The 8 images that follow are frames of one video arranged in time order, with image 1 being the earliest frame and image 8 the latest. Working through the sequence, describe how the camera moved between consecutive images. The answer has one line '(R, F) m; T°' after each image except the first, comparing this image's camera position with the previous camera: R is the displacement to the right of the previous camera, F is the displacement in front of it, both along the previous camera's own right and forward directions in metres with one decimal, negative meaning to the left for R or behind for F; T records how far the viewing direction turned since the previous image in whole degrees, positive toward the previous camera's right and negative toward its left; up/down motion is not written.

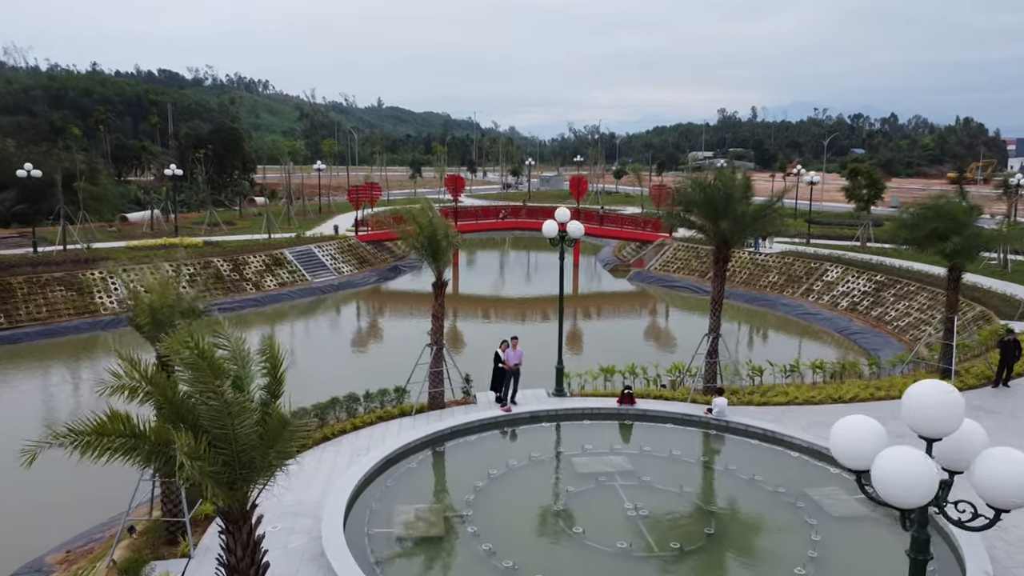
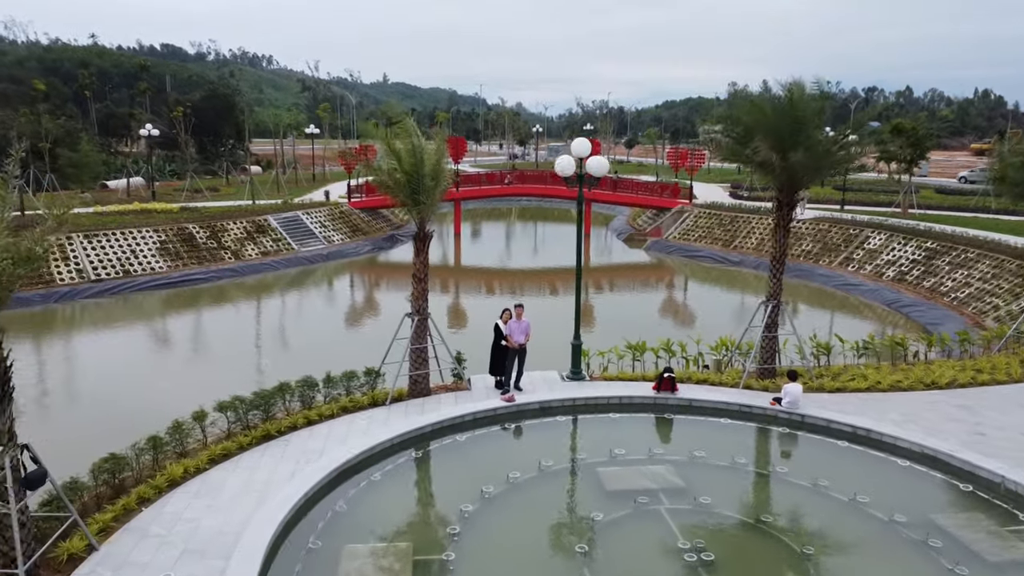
(0.0, +2.7) m; -1°
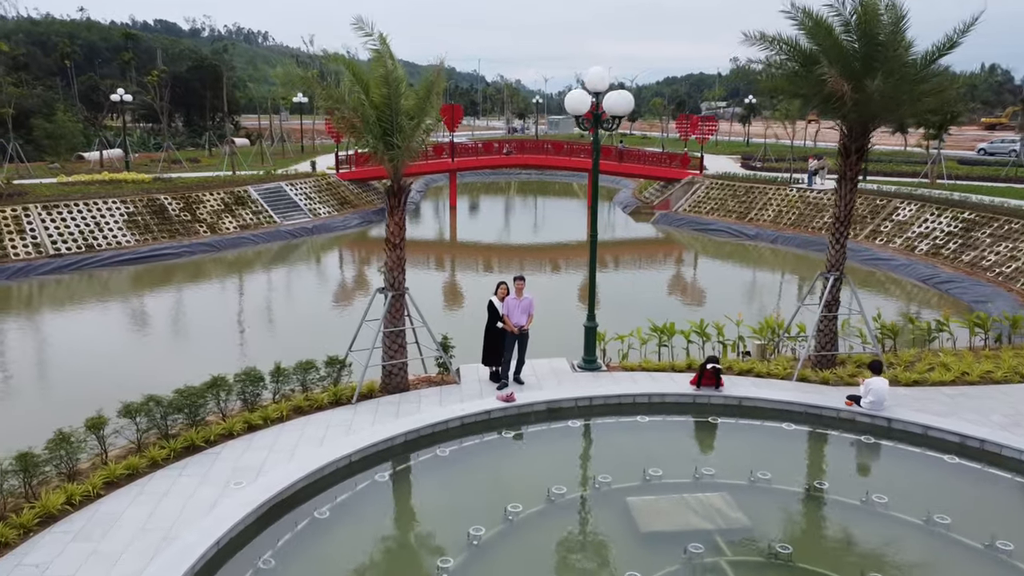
(0.0, +1.9) m; 0°
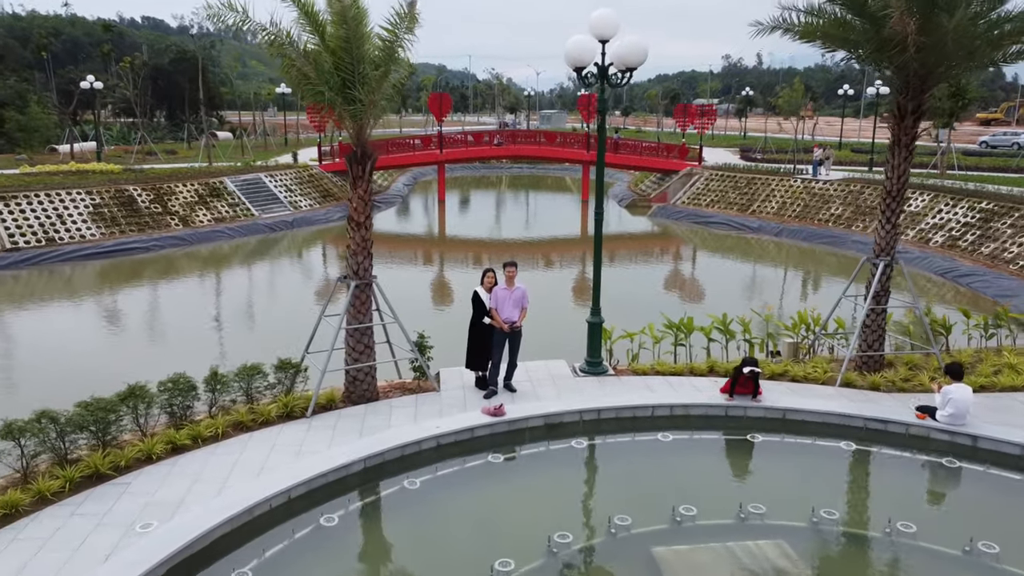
(0.0, +1.3) m; +1°
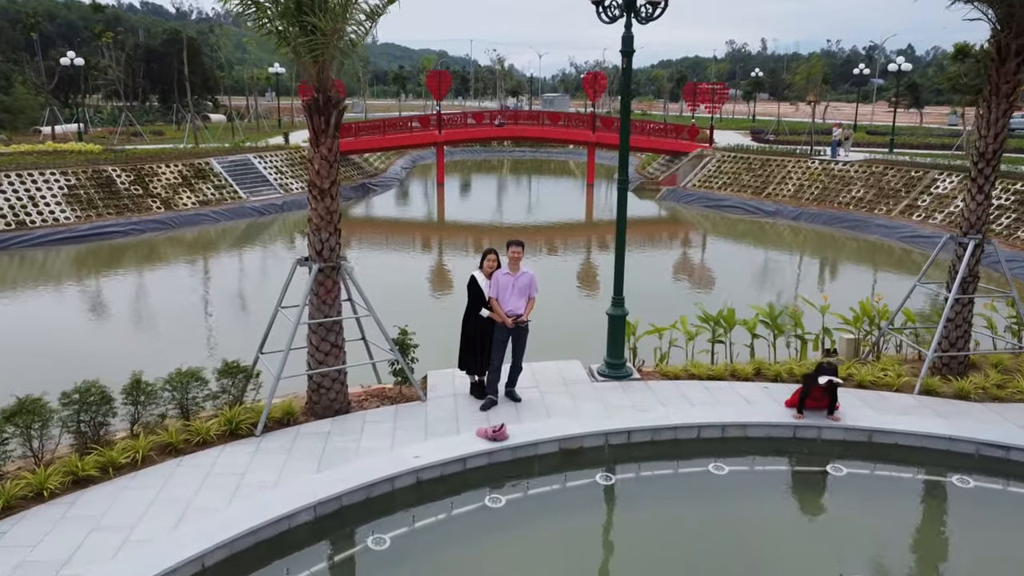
(0.0, +1.2) m; 0°
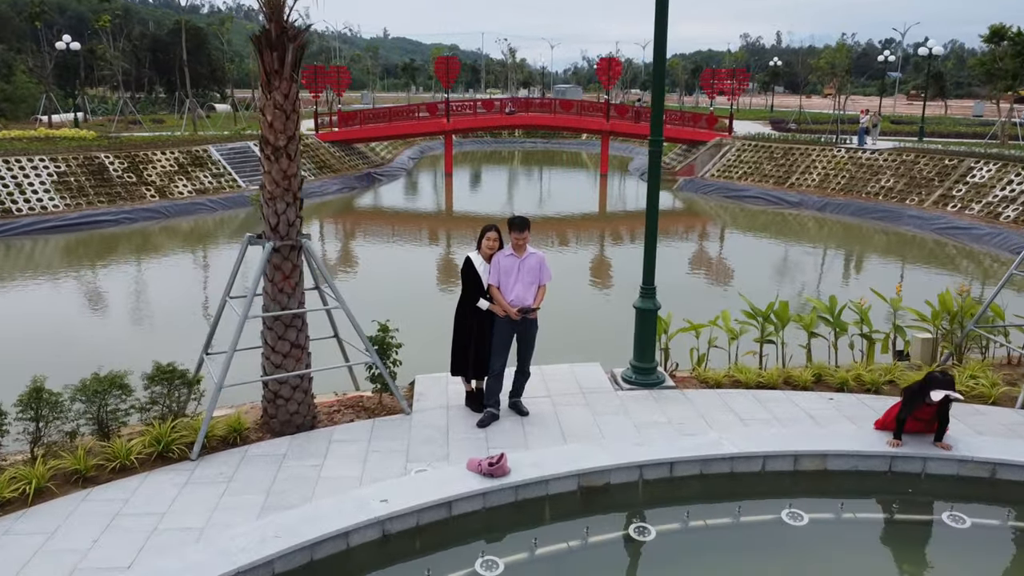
(0.0, +1.0) m; -1°
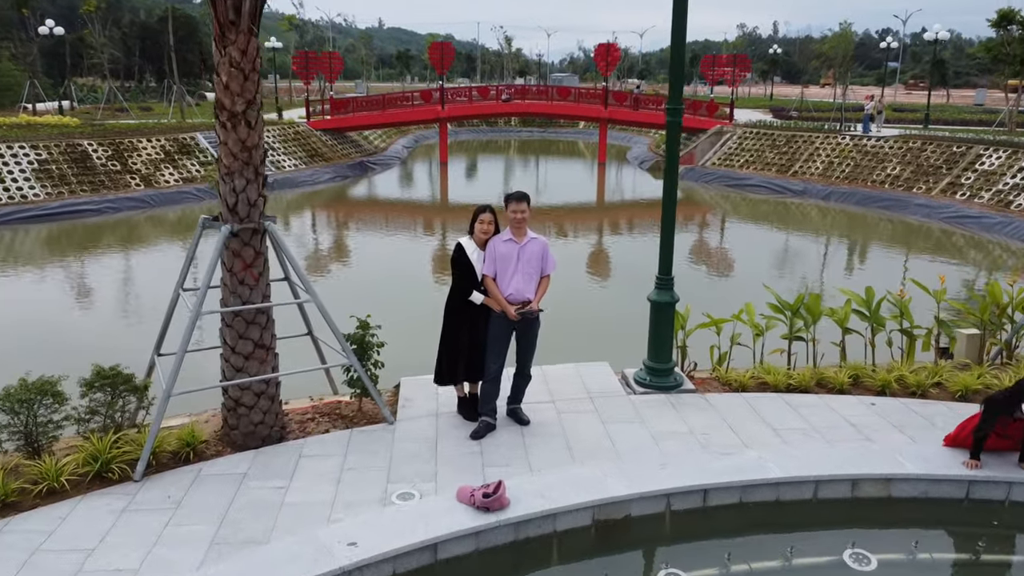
(0.0, +0.5) m; 0°
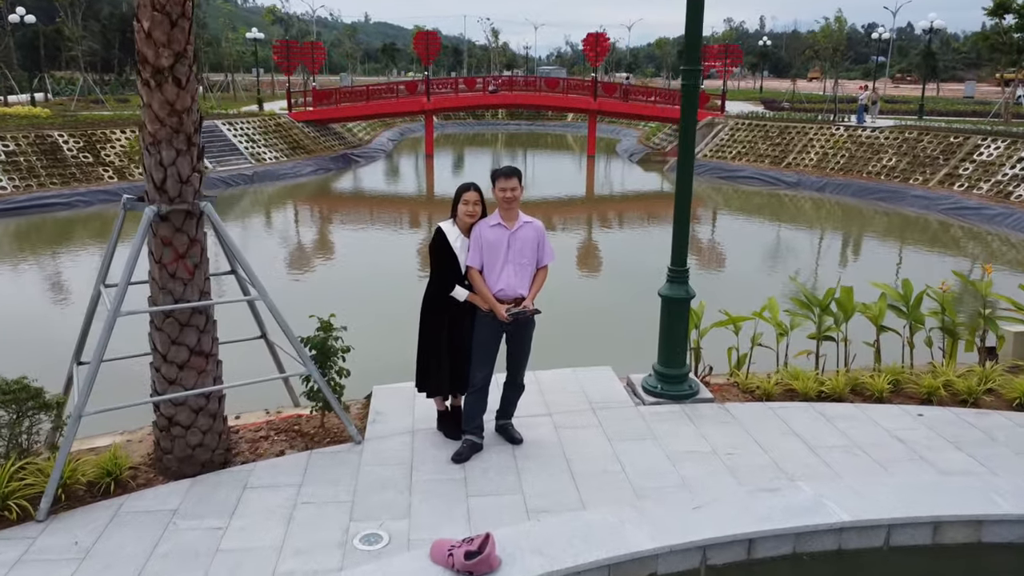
(0.0, +0.6) m; +1°
